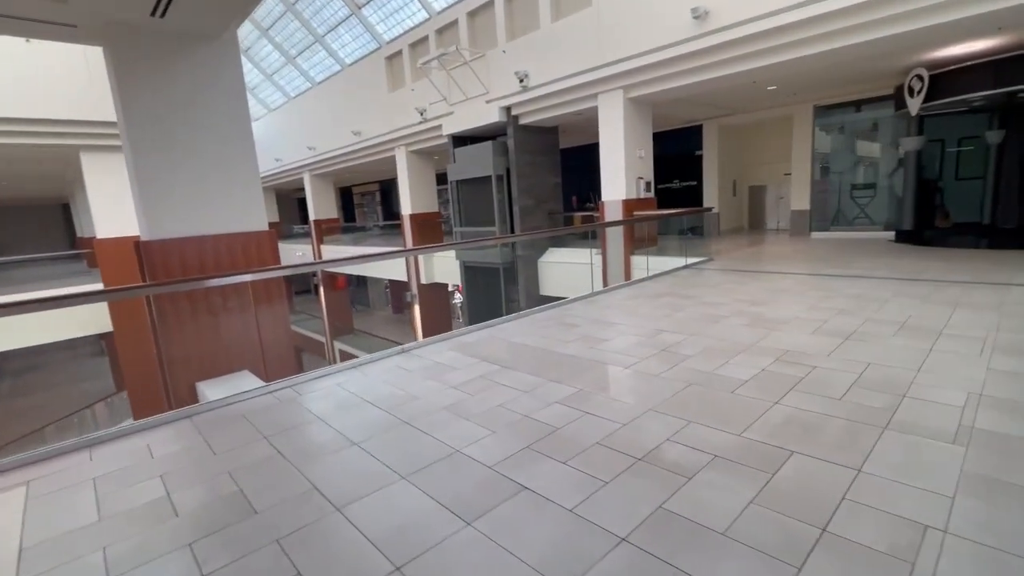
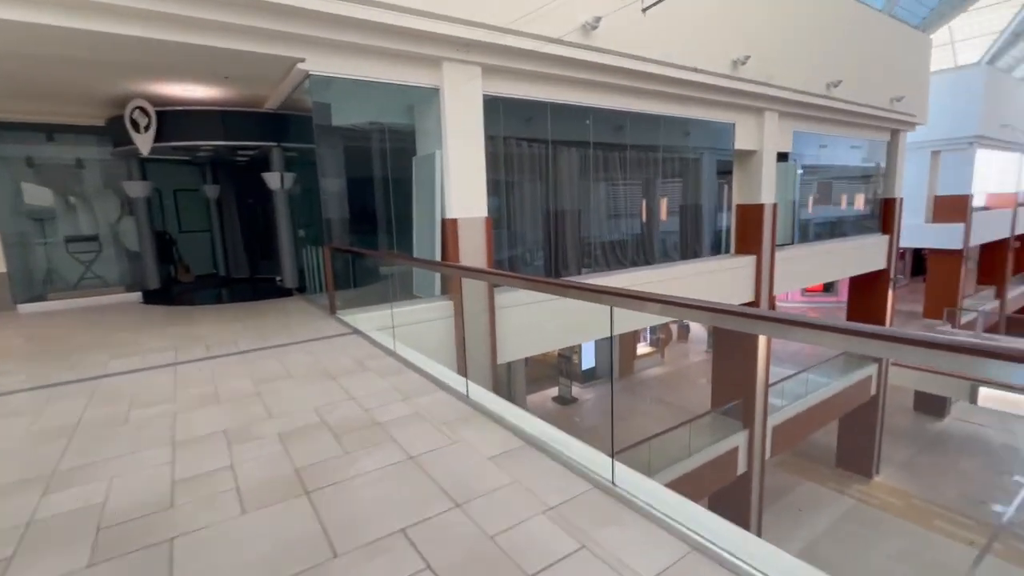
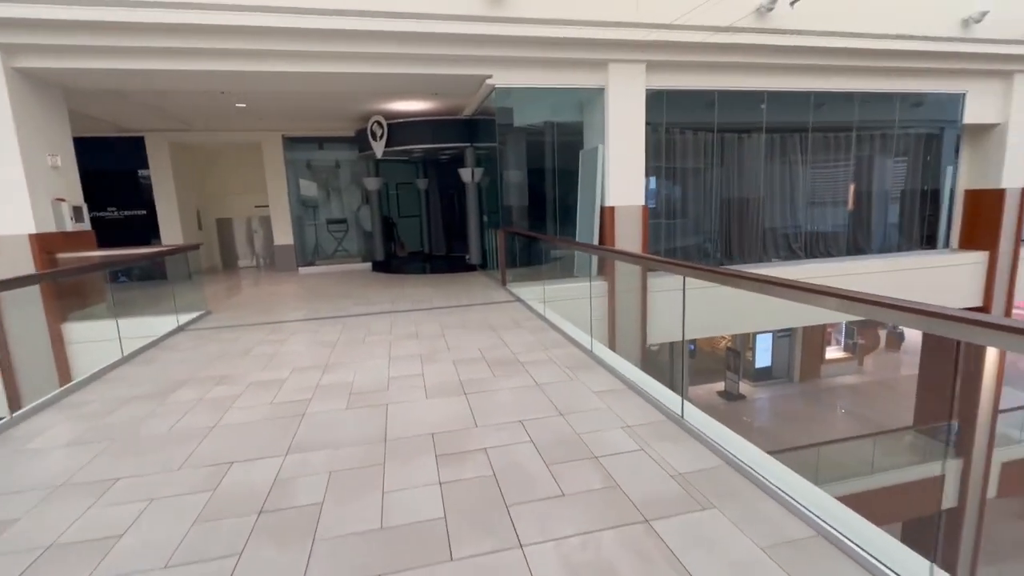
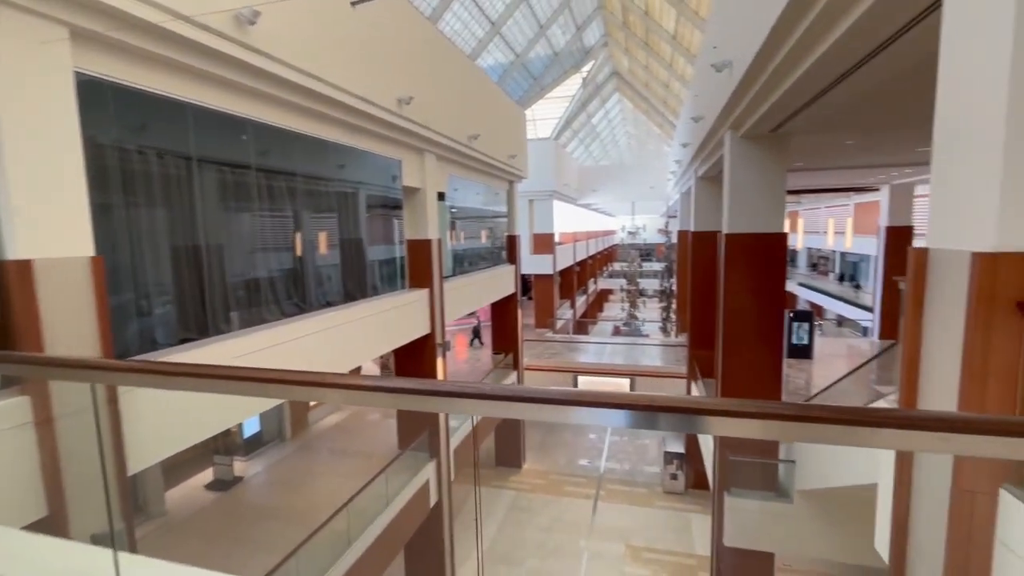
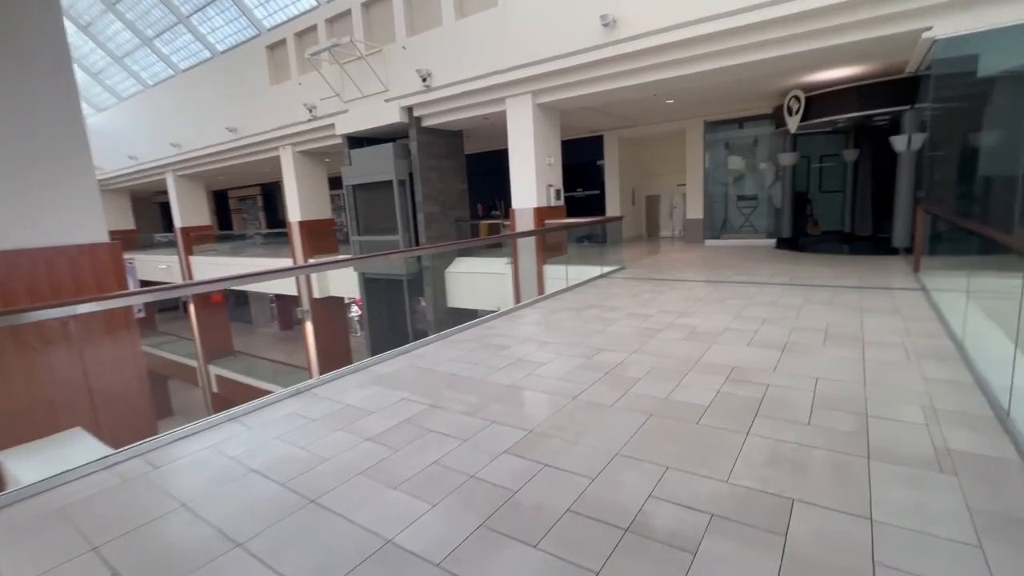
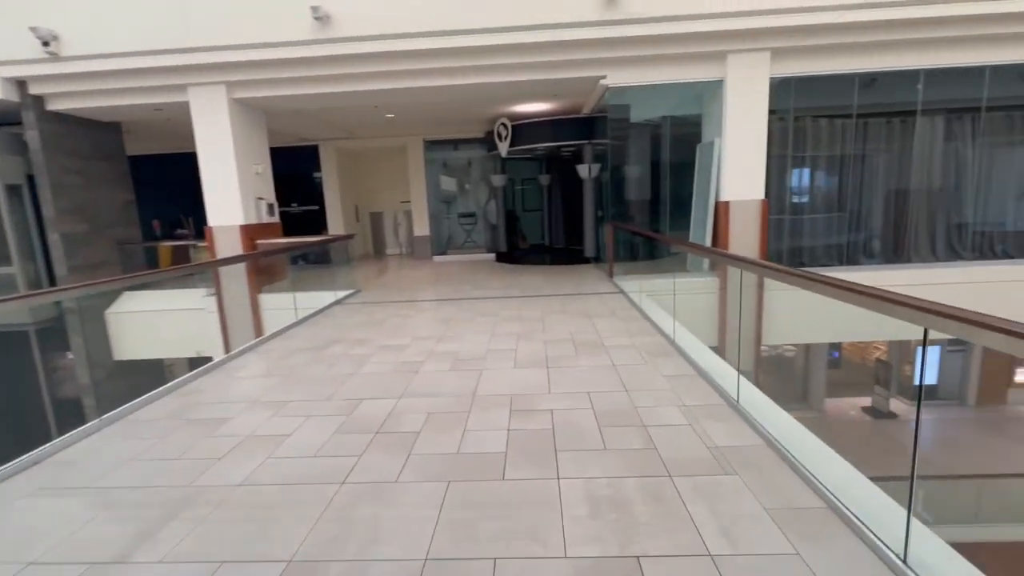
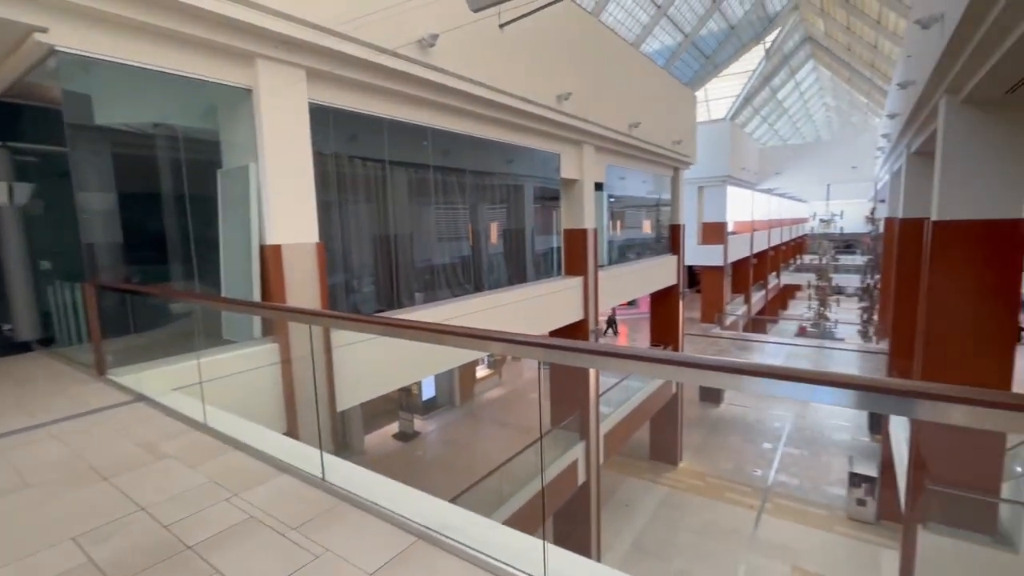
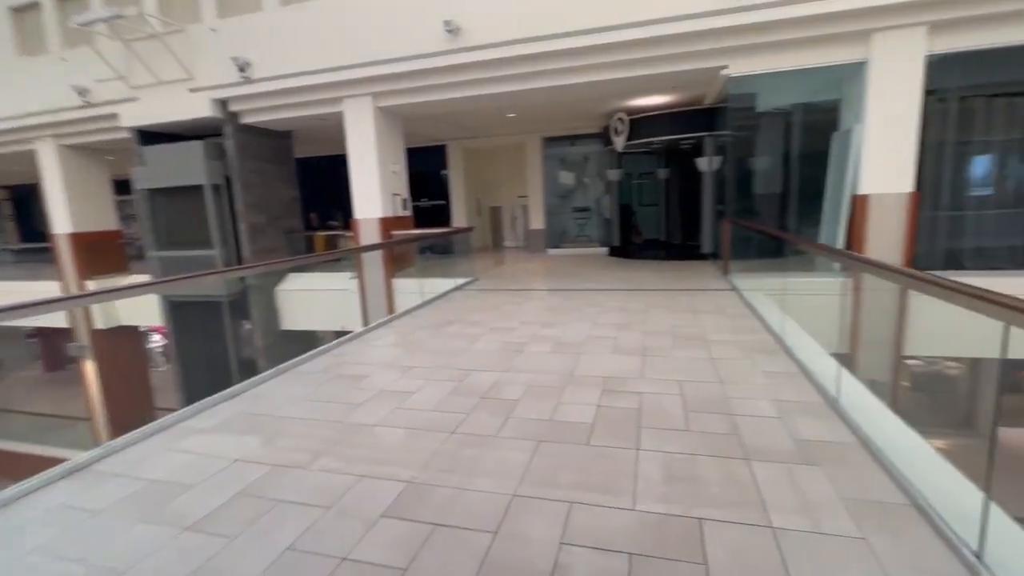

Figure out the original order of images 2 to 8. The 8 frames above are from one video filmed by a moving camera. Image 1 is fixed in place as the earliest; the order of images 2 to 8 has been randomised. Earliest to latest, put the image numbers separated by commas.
5, 8, 6, 3, 2, 7, 4
